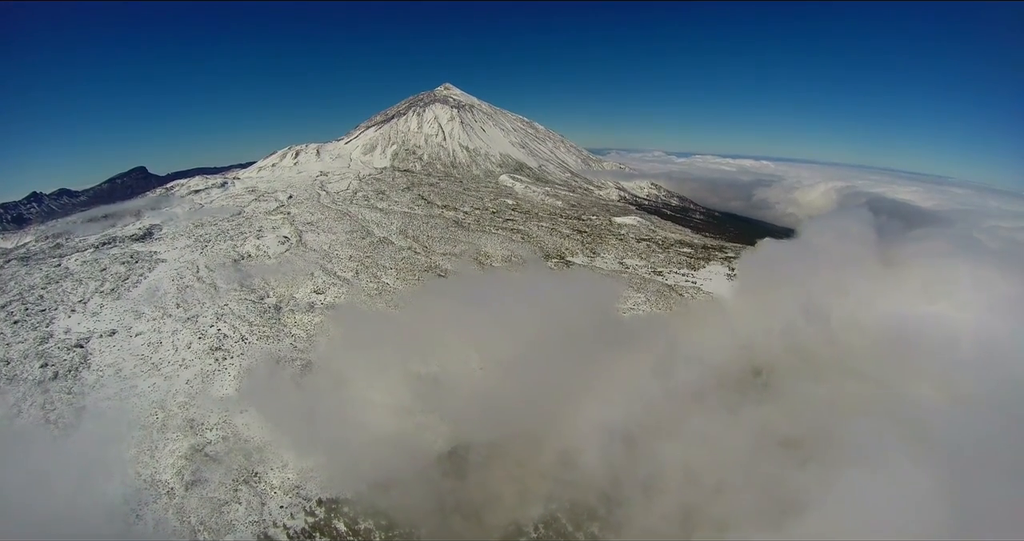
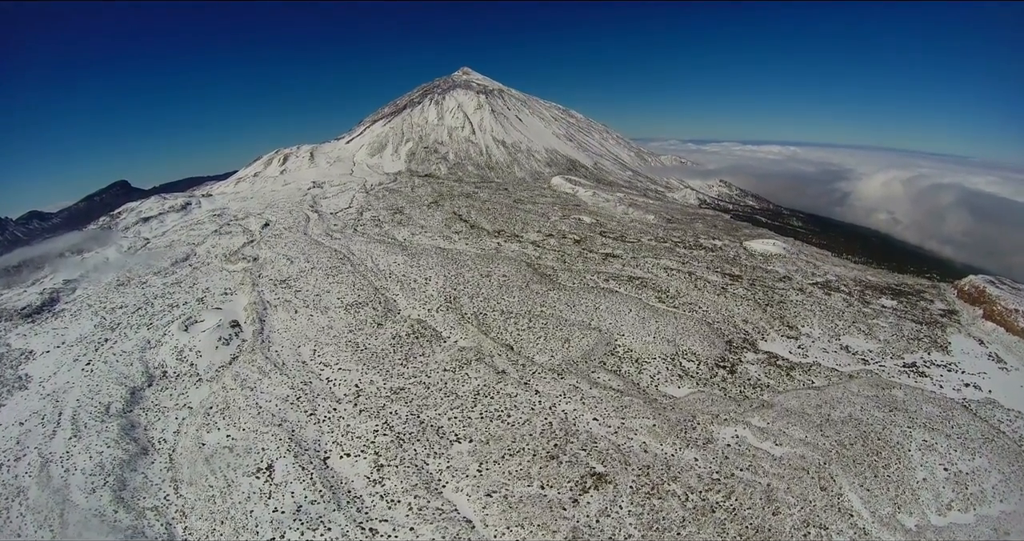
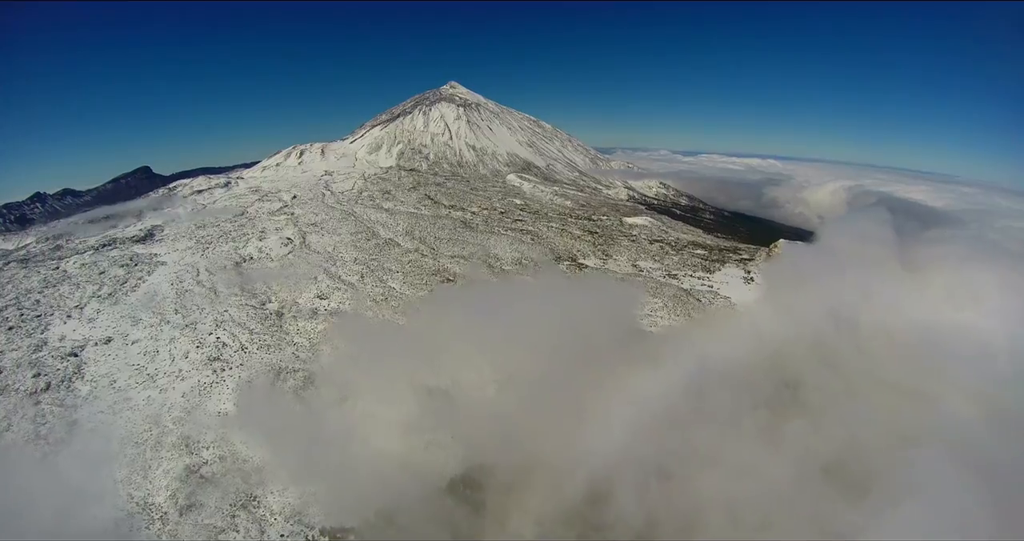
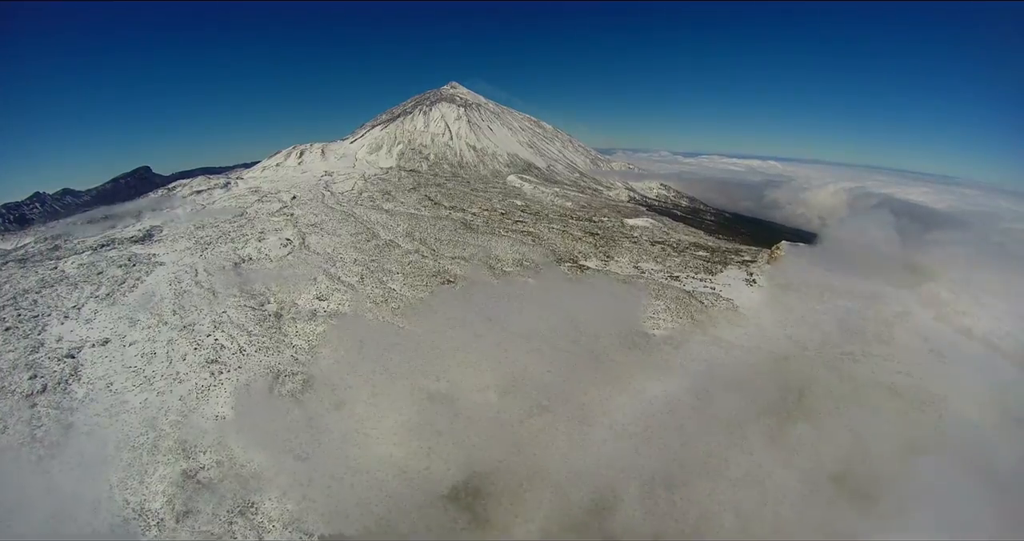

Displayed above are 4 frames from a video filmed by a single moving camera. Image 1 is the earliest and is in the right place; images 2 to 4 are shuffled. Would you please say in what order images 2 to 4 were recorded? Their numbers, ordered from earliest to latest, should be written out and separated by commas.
3, 4, 2
